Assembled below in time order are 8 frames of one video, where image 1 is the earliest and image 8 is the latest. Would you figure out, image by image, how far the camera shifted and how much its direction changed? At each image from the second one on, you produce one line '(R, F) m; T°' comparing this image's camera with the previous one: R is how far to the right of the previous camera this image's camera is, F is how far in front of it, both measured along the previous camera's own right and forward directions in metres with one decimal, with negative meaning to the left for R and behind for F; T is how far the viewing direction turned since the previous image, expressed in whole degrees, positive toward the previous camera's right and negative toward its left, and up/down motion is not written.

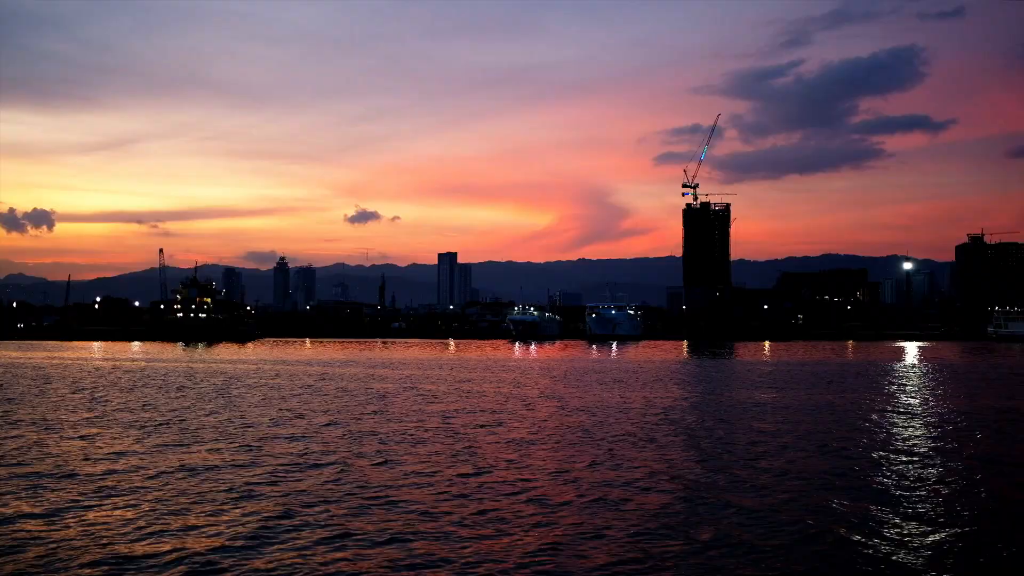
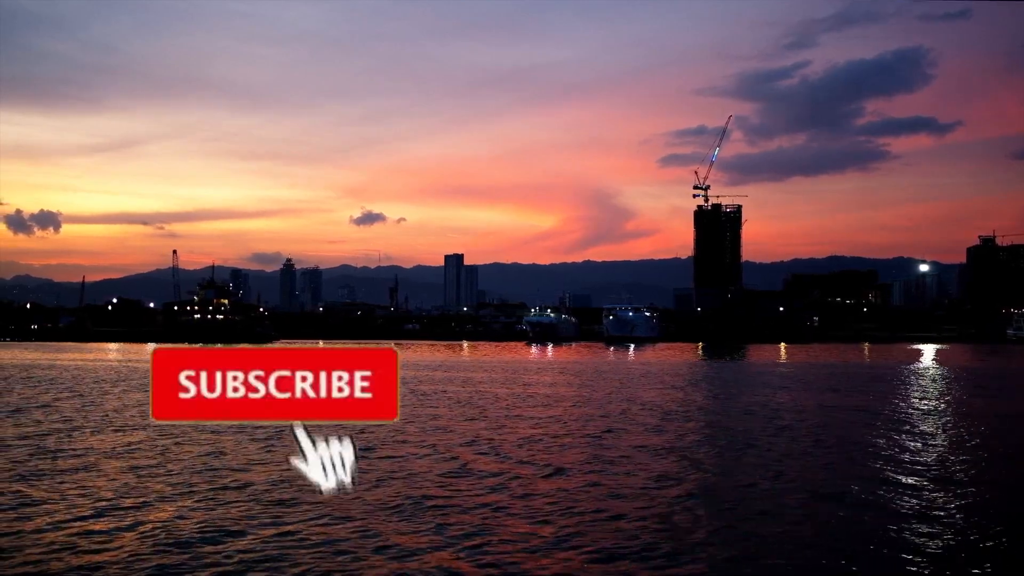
(-1.9, +0.3) m; 0°
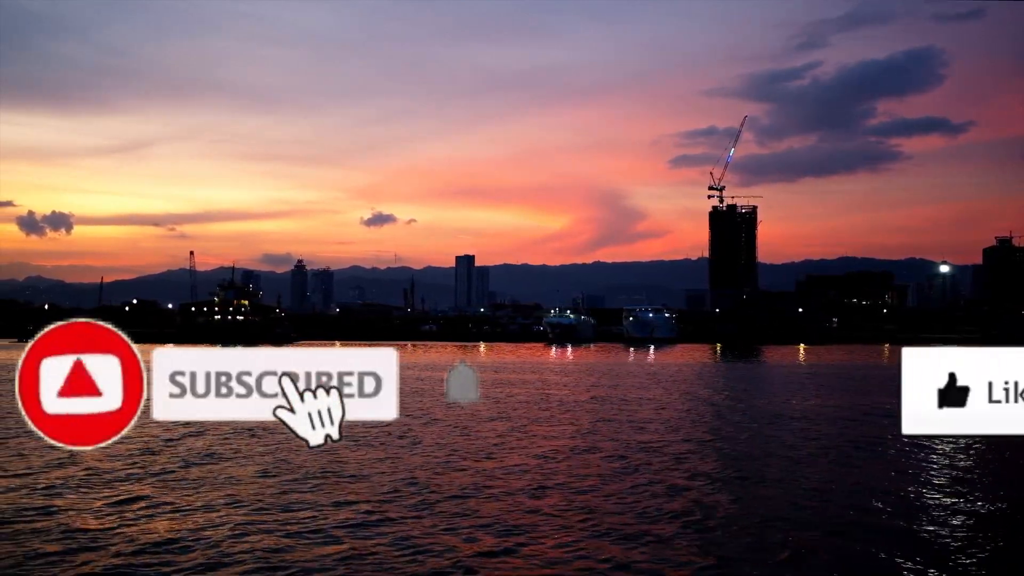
(-1.5, +0.3) m; 0°
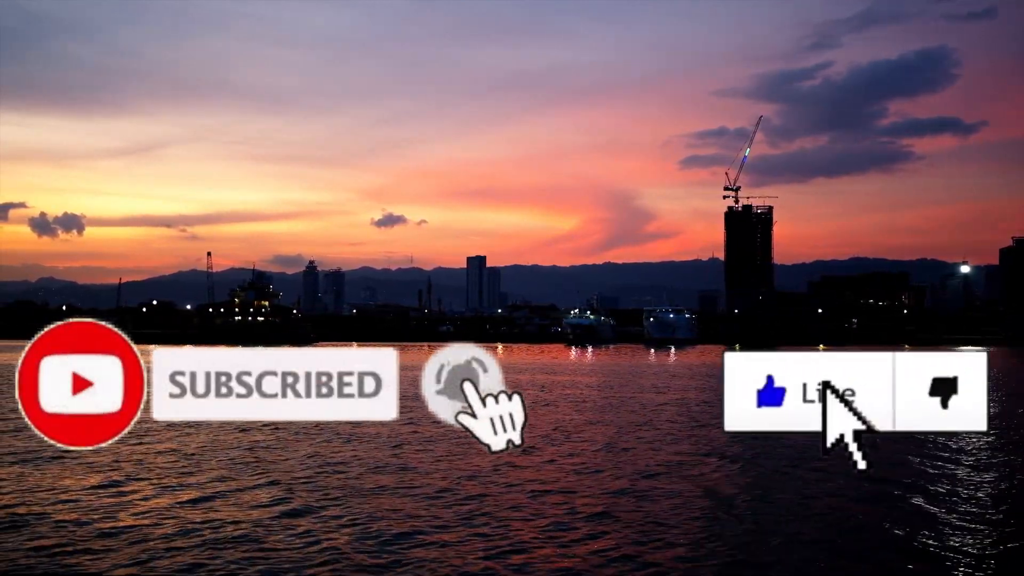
(-1.6, +0.3) m; 0°
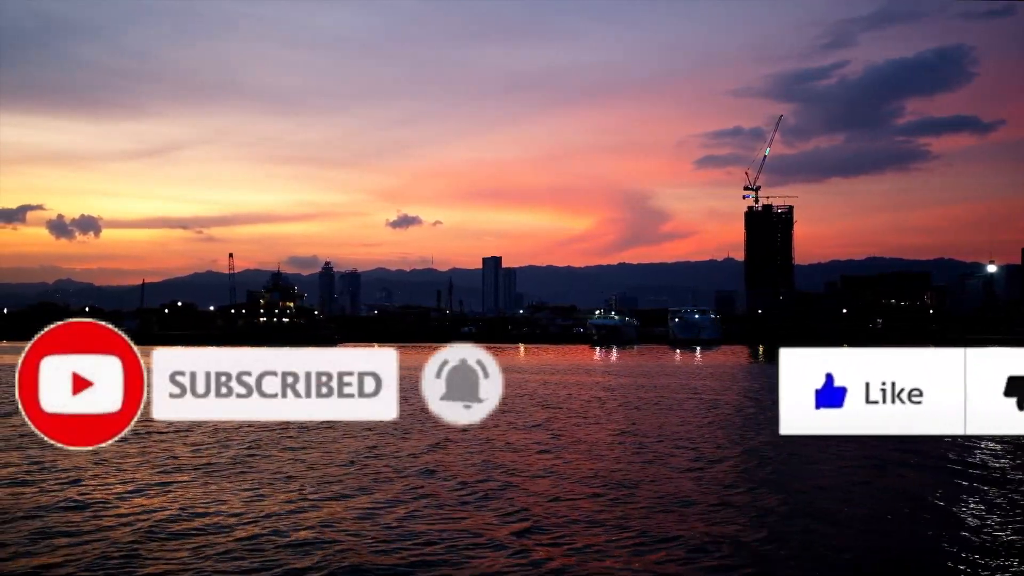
(-1.5, +0.3) m; -1°
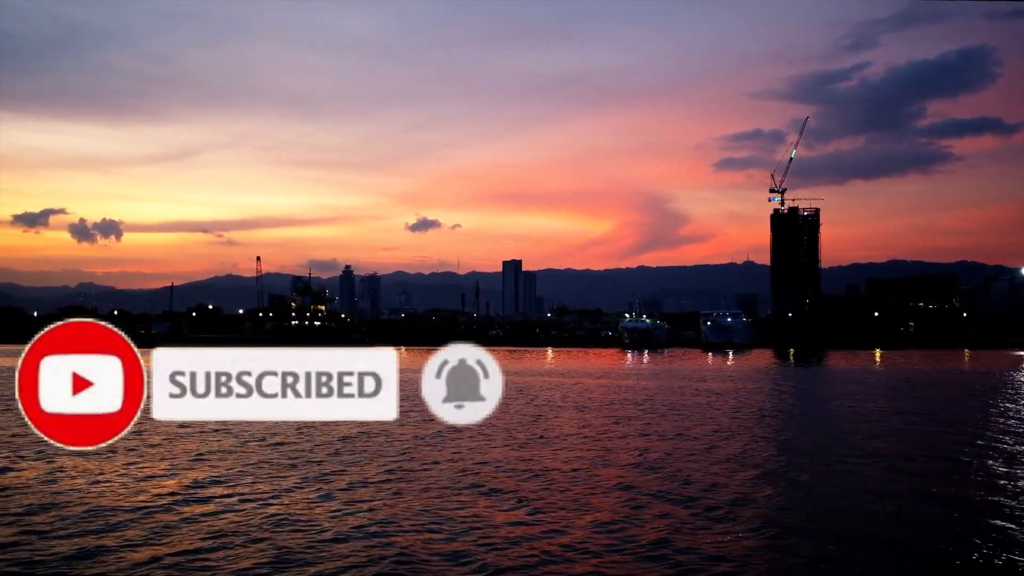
(-2.0, +0.3) m; -1°
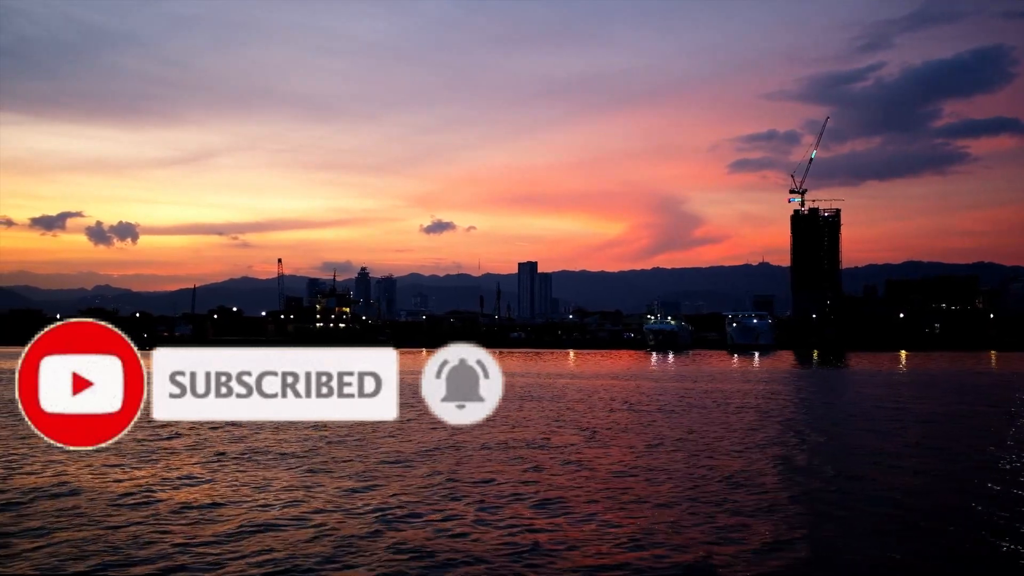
(-1.6, +0.2) m; -1°
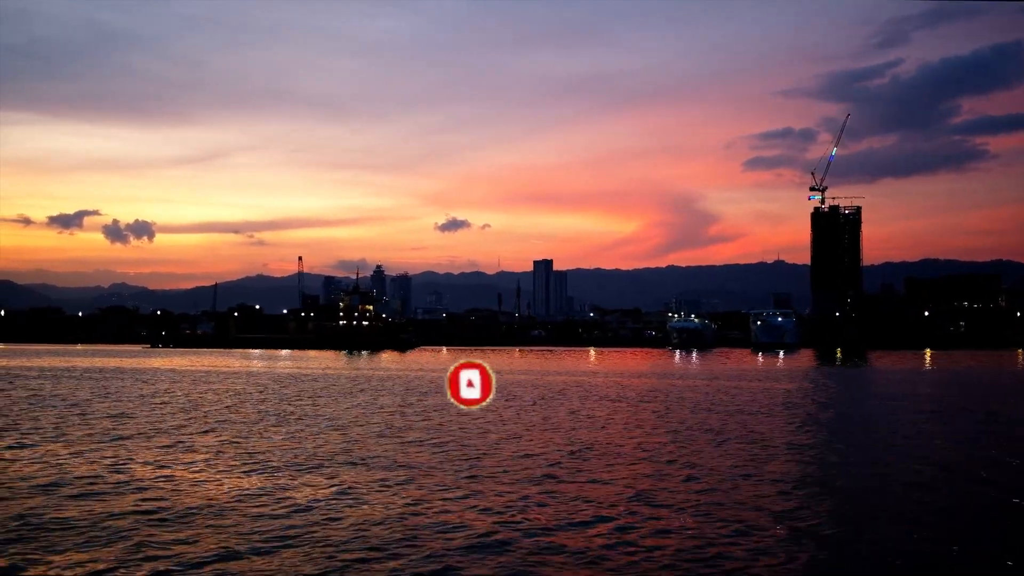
(-1.4, +0.3) m; -1°
